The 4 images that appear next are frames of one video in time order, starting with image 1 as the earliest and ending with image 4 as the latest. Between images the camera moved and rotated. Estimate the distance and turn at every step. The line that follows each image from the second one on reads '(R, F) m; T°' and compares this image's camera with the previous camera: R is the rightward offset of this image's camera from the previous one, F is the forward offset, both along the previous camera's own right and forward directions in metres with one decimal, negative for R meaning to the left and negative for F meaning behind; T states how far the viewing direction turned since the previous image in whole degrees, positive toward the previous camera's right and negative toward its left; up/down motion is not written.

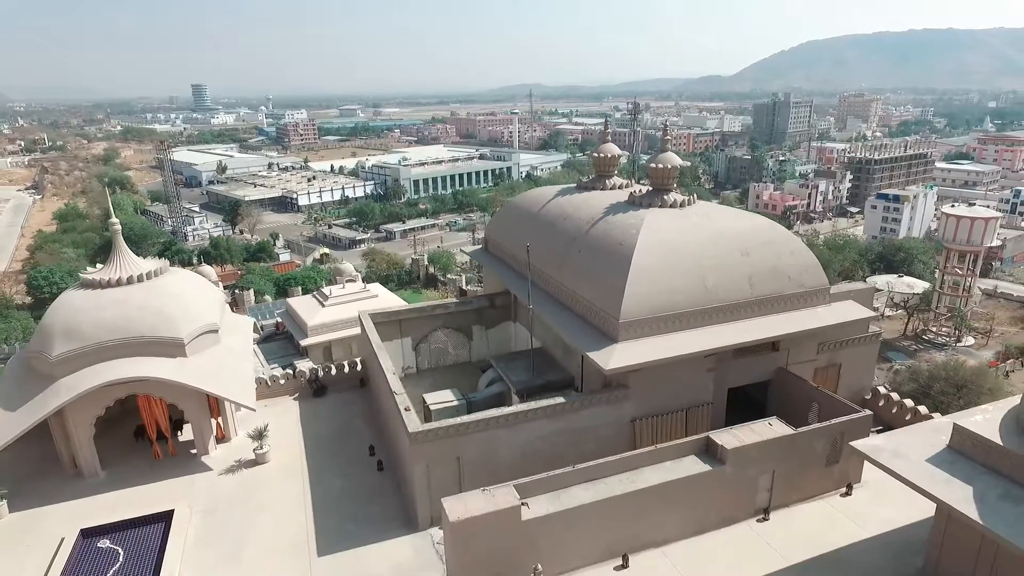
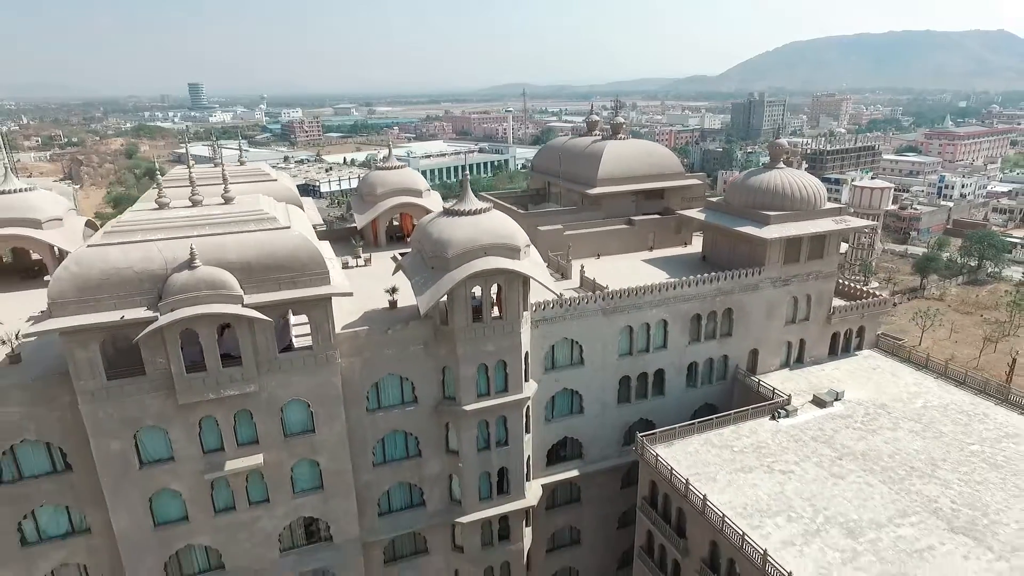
(-2.4, -19.7) m; +1°
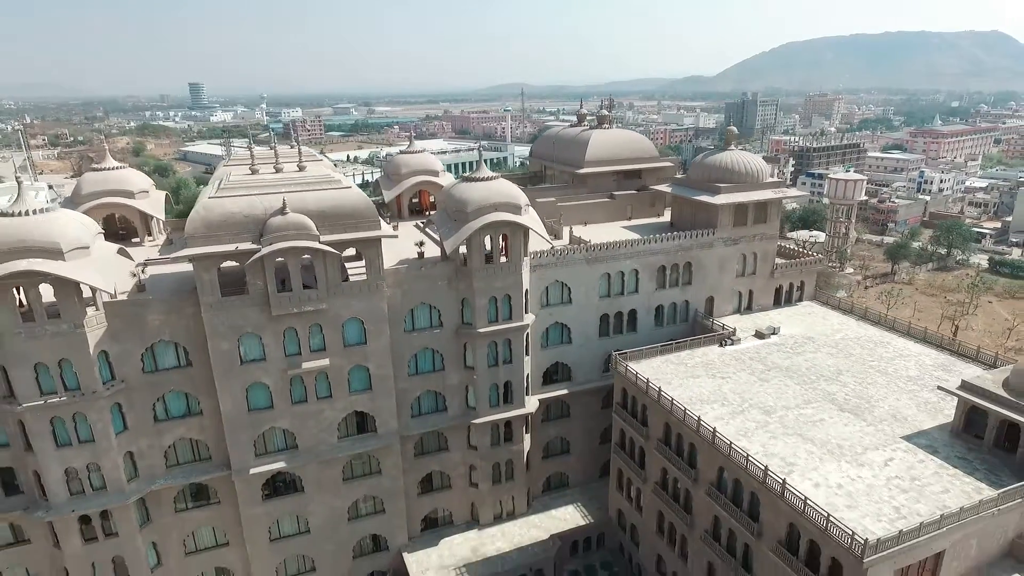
(-0.2, -6.4) m; 0°
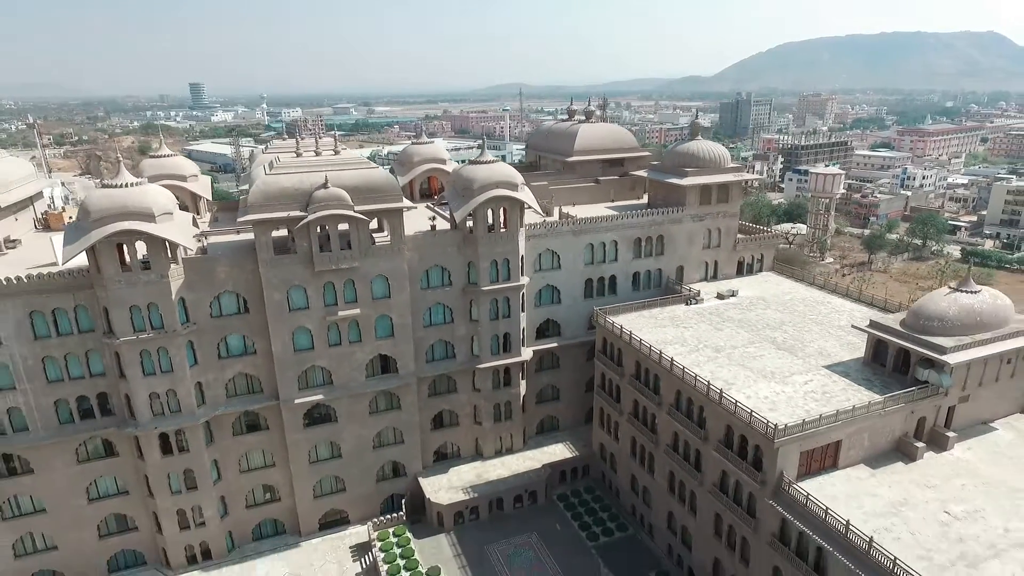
(0.0, -5.6) m; 0°
